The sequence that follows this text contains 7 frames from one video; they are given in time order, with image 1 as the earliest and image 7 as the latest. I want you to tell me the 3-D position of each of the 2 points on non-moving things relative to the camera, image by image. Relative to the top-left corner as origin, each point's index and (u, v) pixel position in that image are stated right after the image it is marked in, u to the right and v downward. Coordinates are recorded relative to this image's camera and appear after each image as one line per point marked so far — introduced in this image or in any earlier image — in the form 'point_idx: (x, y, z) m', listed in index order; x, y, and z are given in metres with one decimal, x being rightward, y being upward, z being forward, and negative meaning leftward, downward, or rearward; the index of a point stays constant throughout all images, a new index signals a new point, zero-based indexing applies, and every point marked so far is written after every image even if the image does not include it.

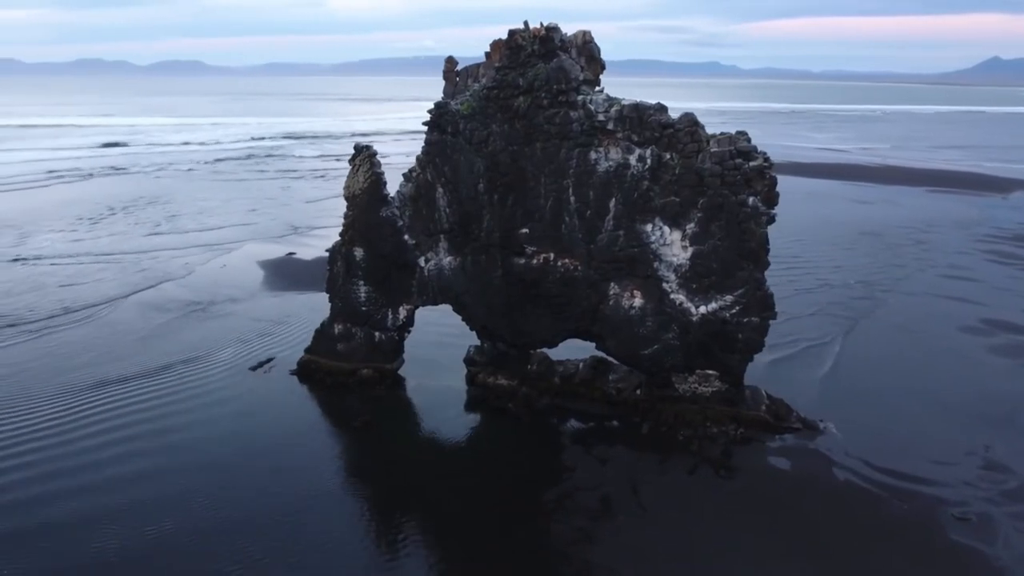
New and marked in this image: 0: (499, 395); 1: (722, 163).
0: (-0.4, -2.0, +15.2) m
1: (+3.3, +2.0, +13.0) m
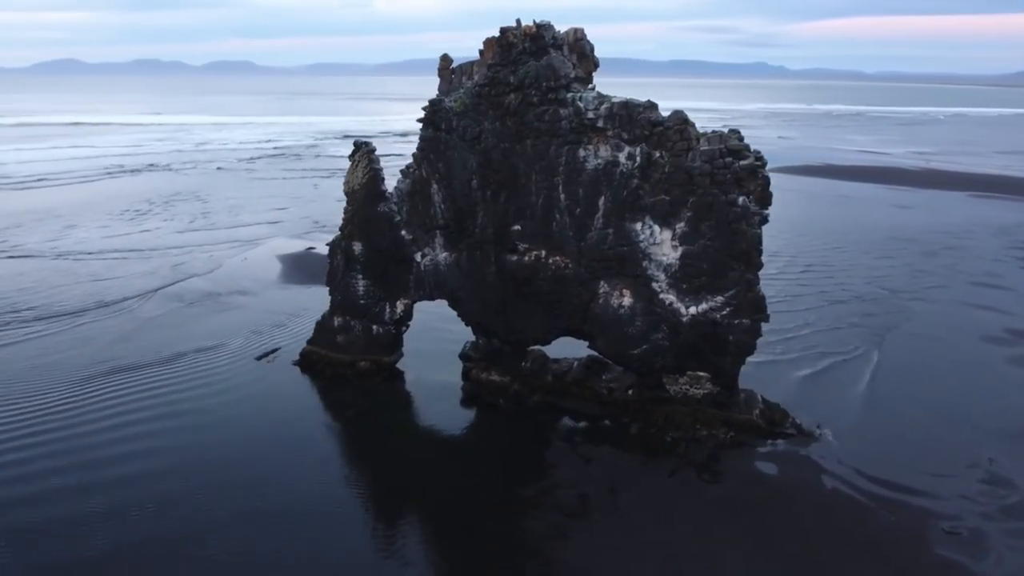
0: (-0.5, -1.9, +15.3) m
1: (+3.1, +2.0, +12.8) m
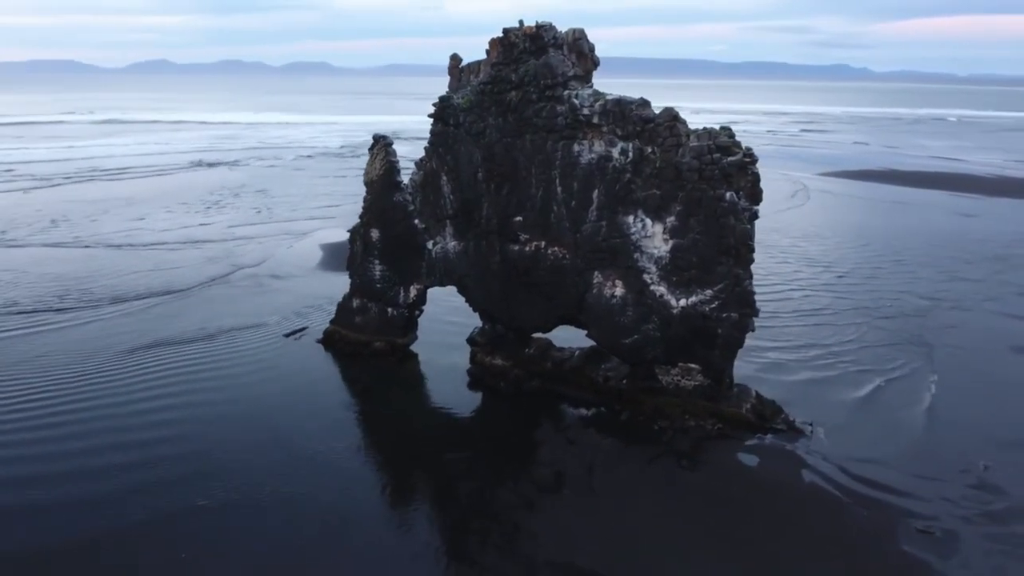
0: (-0.4, -1.7, +16.0) m
1: (+3.0, +2.1, +13.2) m
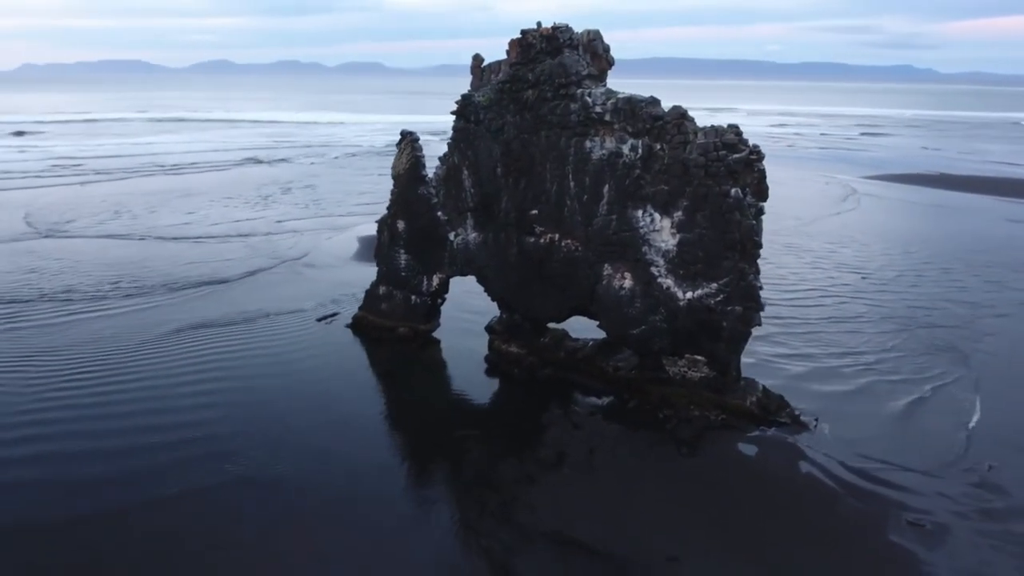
0: (-0.1, -1.5, +16.7) m
1: (+3.2, +2.2, +13.6) m
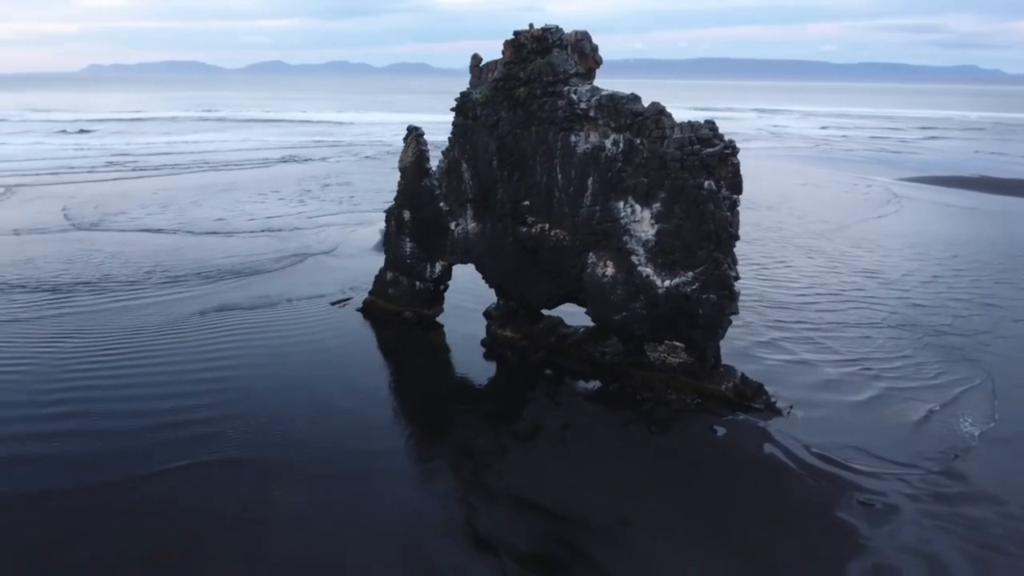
0: (-0.2, -1.2, +17.6) m
1: (+3.0, +2.4, +14.3) m
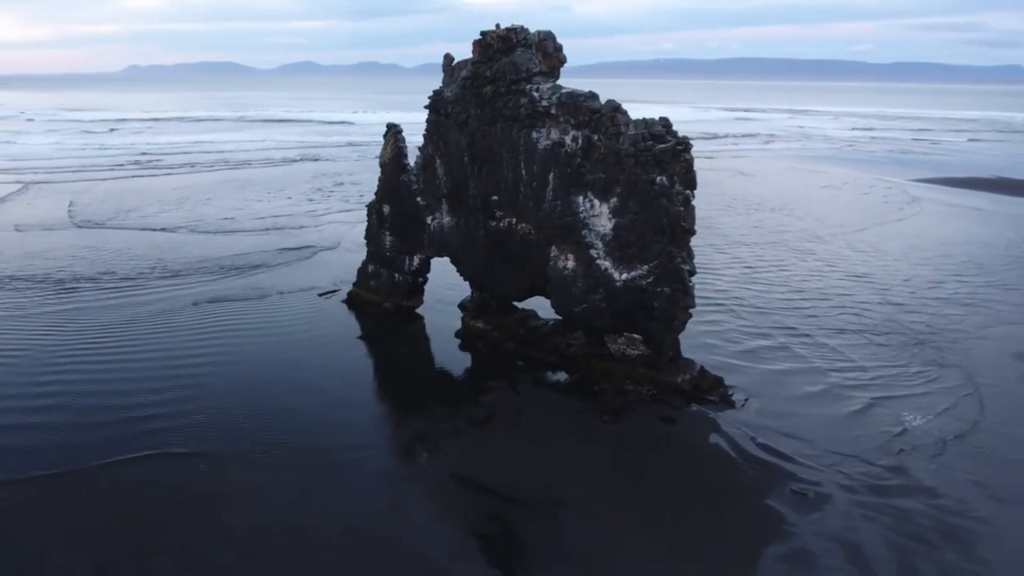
0: (-0.8, -1.1, +18.1) m
1: (+2.2, +2.6, +14.6) m
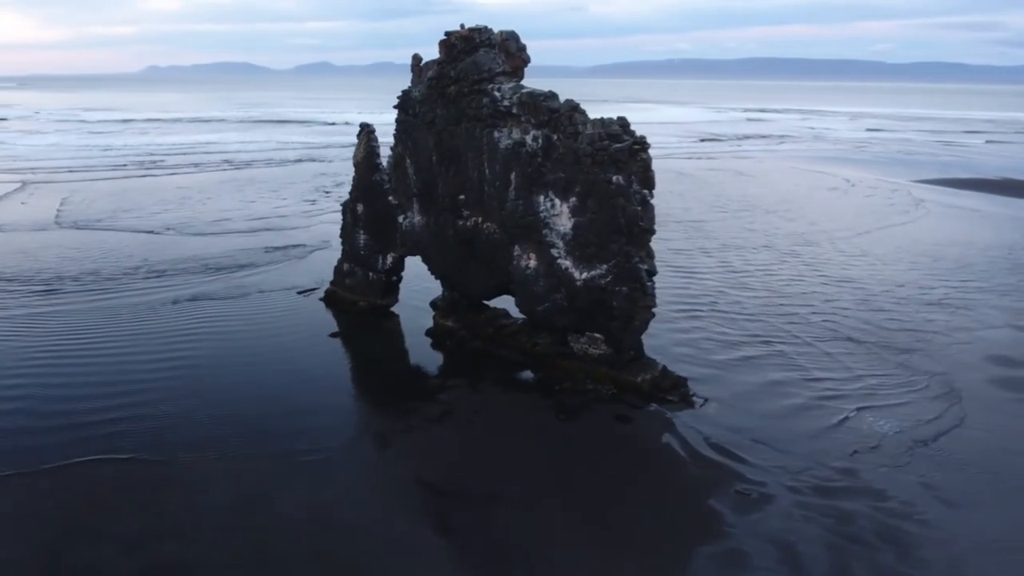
0: (-1.4, -1.0, +18.2) m
1: (+1.5, +2.6, +14.7) m
